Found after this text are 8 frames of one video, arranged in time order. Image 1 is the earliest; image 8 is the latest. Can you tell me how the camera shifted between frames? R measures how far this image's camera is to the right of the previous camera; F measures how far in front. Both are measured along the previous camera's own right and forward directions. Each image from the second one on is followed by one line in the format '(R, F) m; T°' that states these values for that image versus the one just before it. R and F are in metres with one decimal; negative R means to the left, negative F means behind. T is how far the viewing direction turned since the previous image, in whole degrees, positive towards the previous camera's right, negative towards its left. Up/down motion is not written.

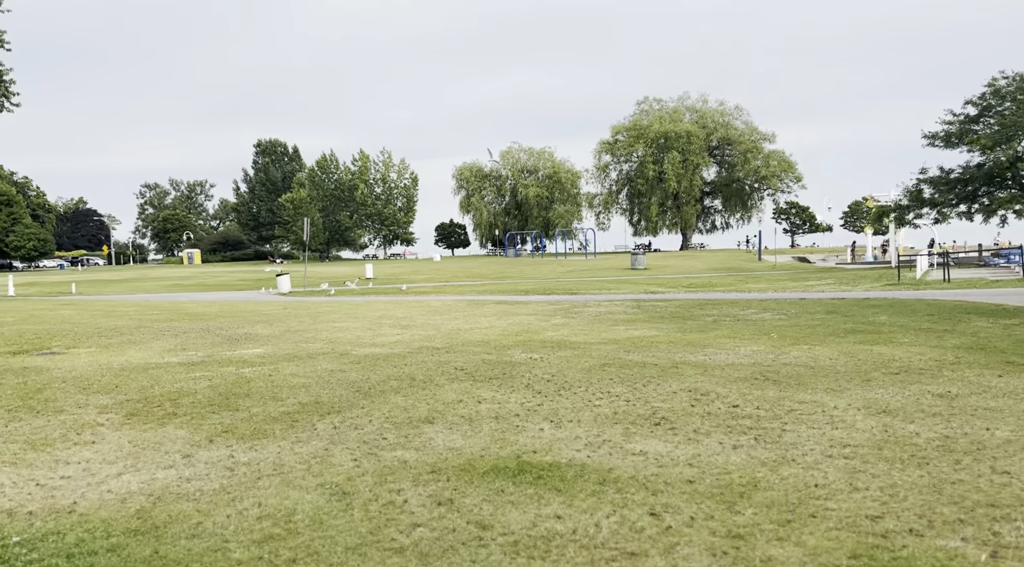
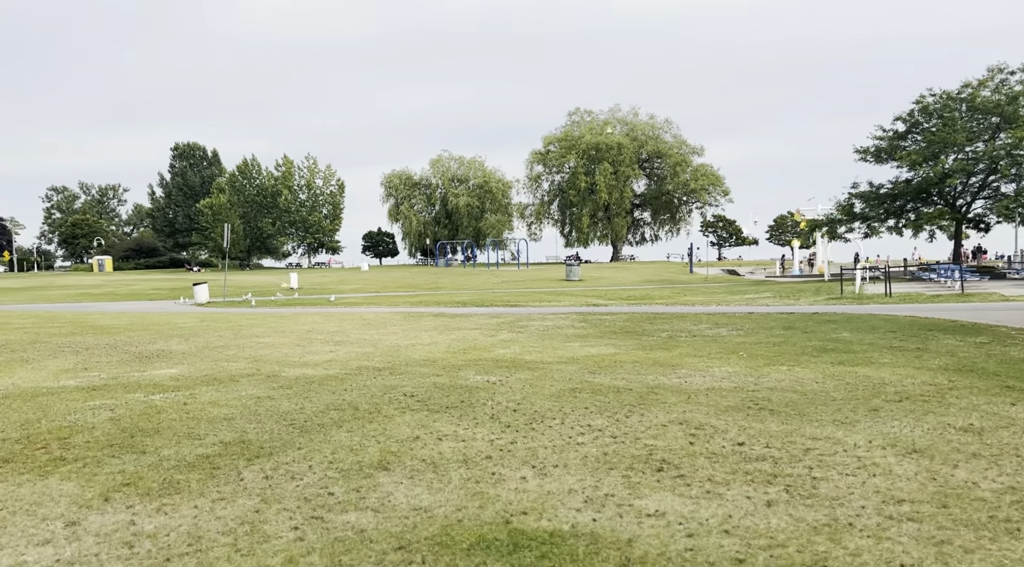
(-0.3, +1.2) m; +5°
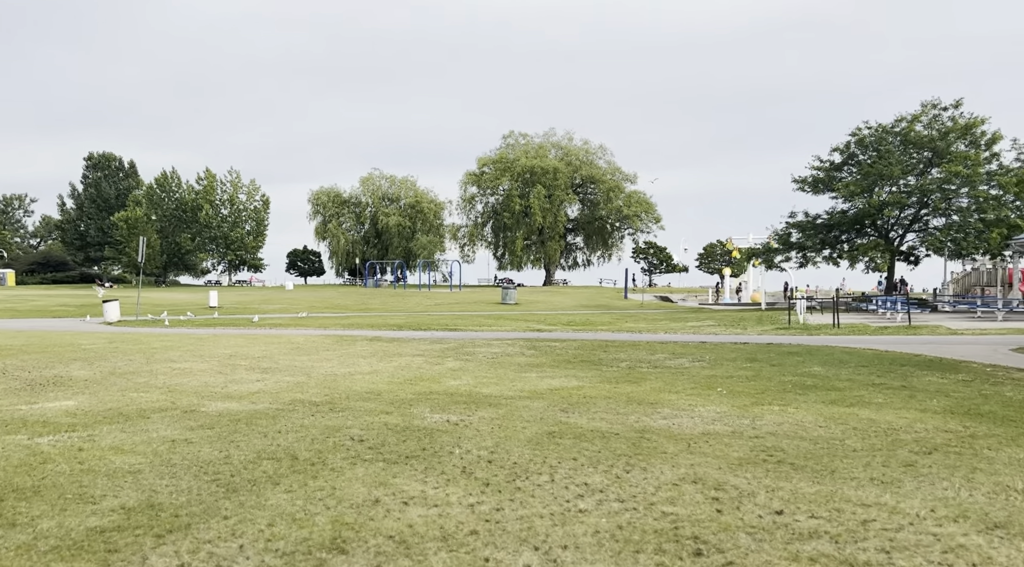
(-0.4, +1.4) m; +5°
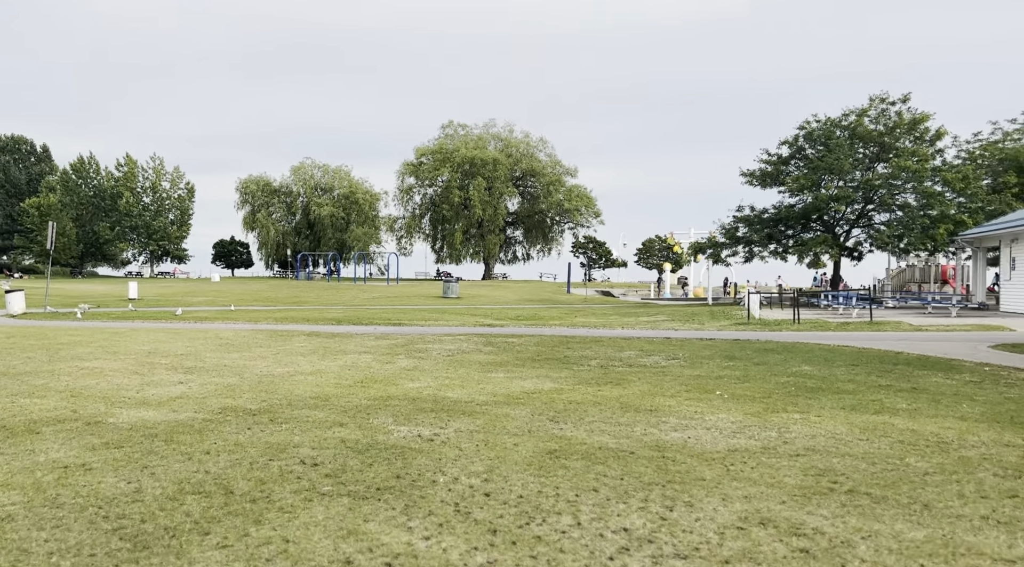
(-0.4, +1.6) m; +4°
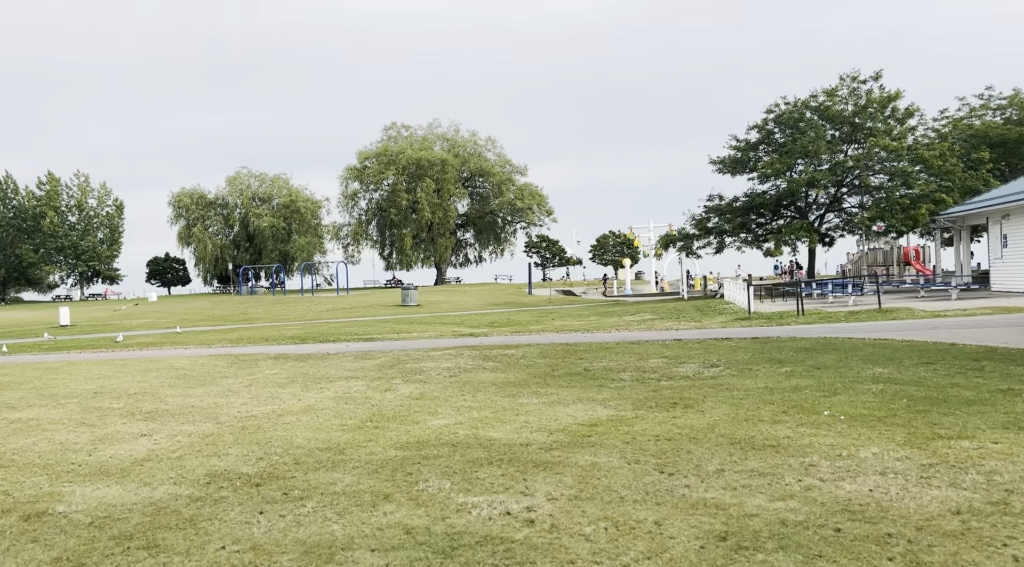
(-1.0, +2.1) m; +4°
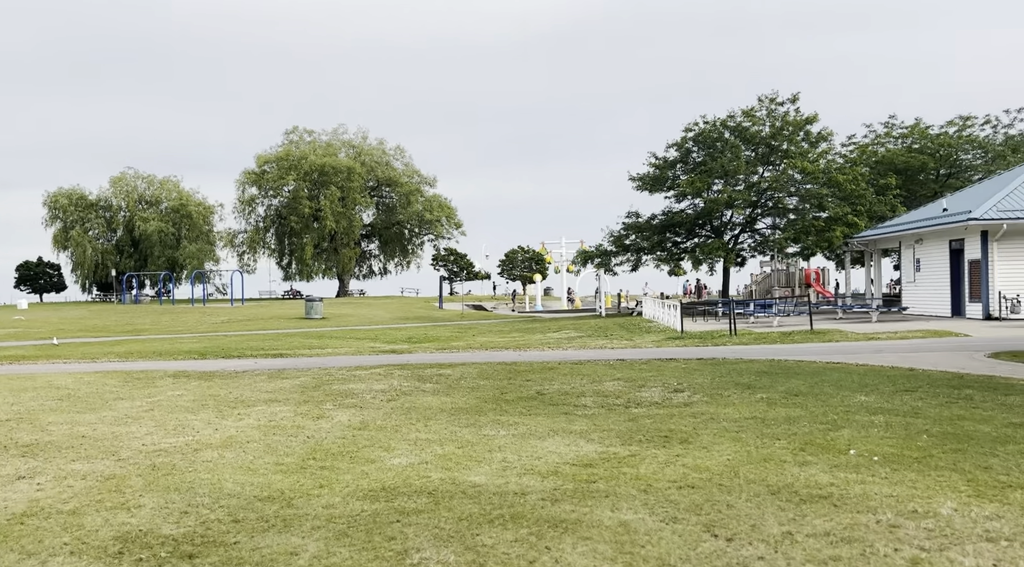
(-0.7, +1.4) m; +7°
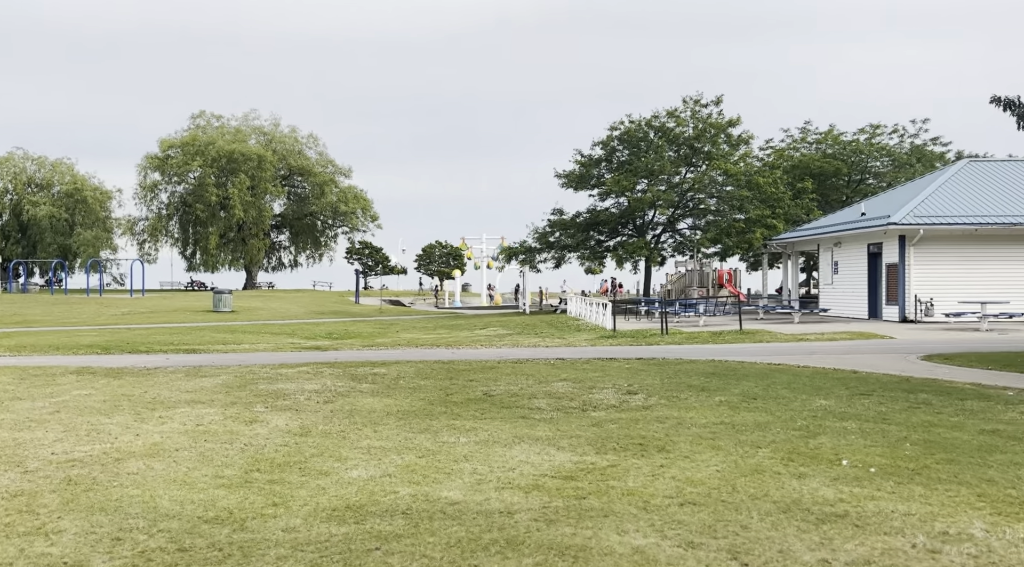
(-0.5, +0.7) m; +6°
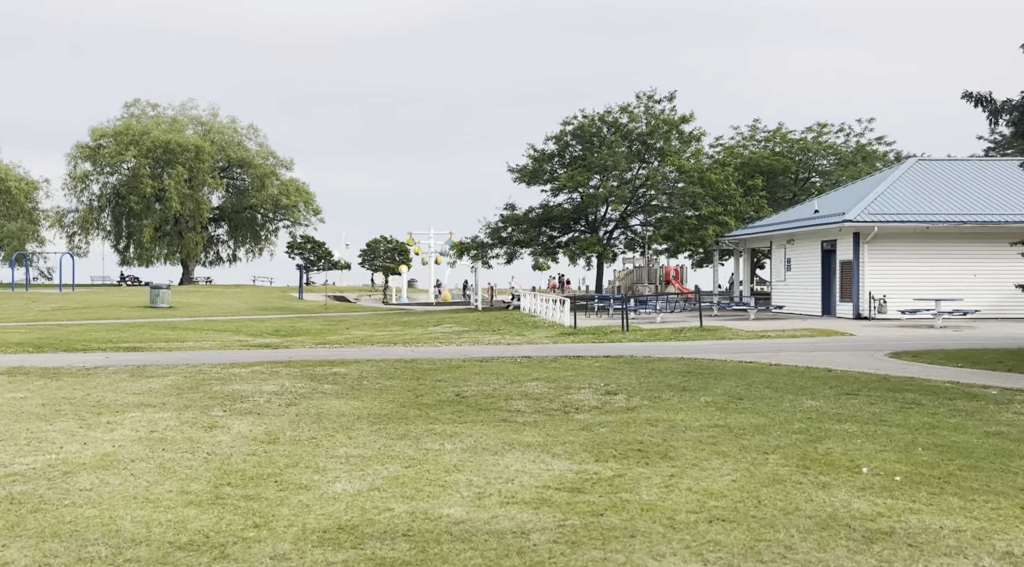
(-0.4, +0.6) m; +4°
